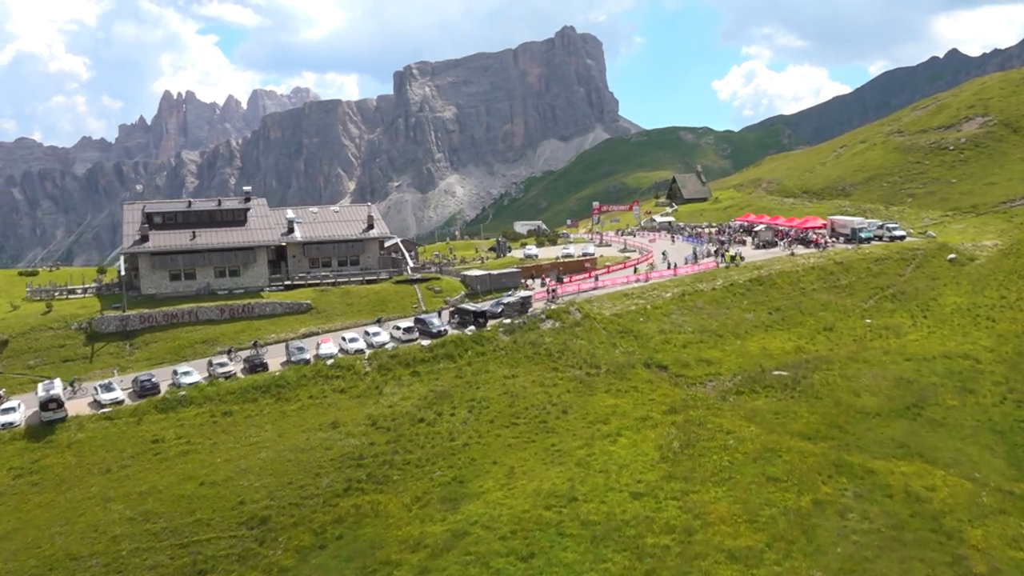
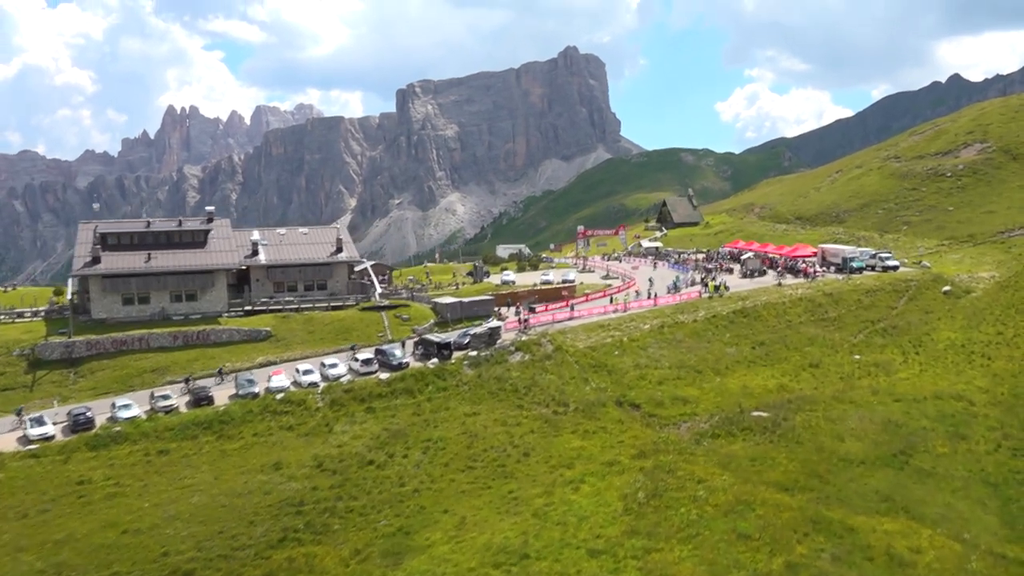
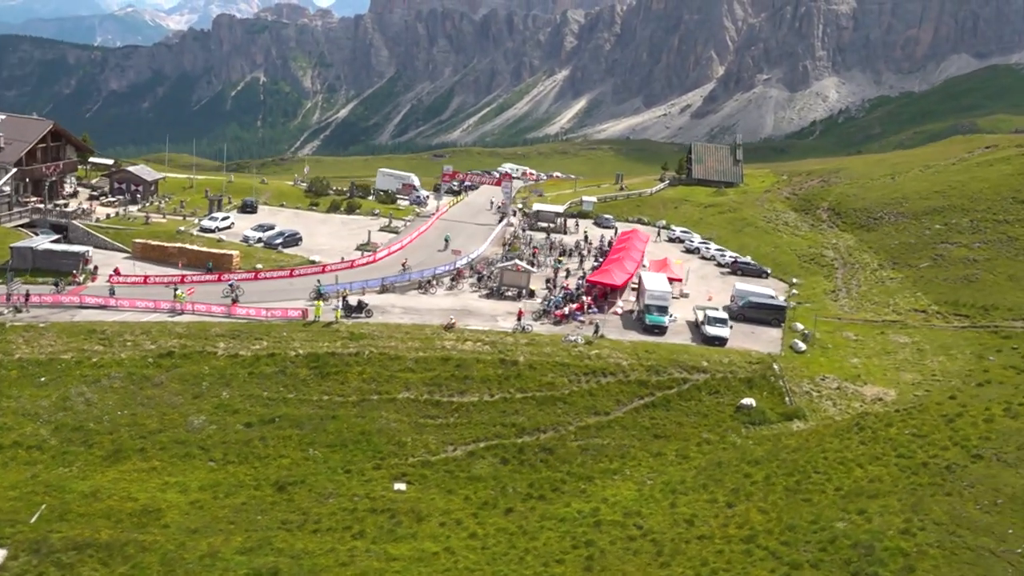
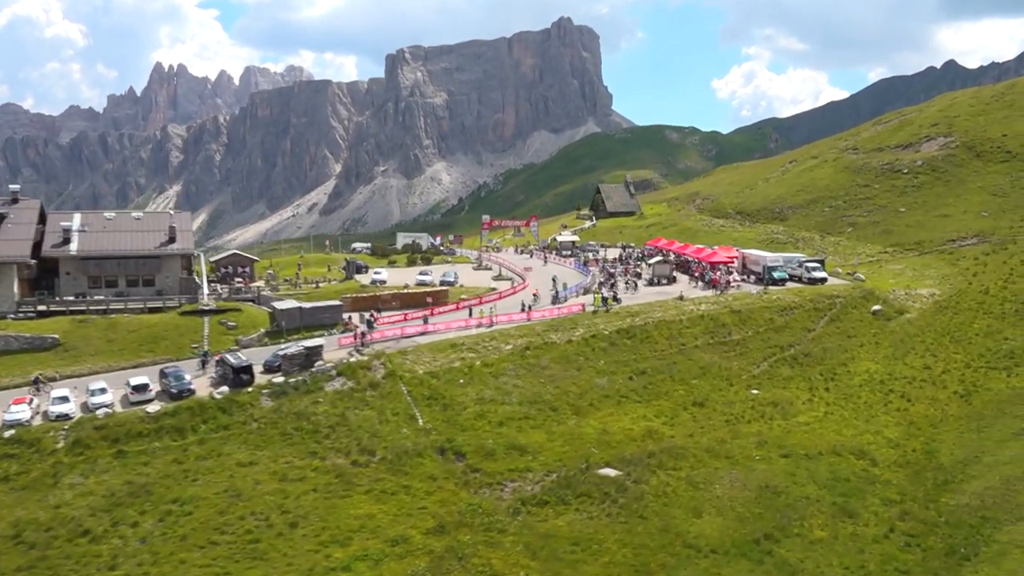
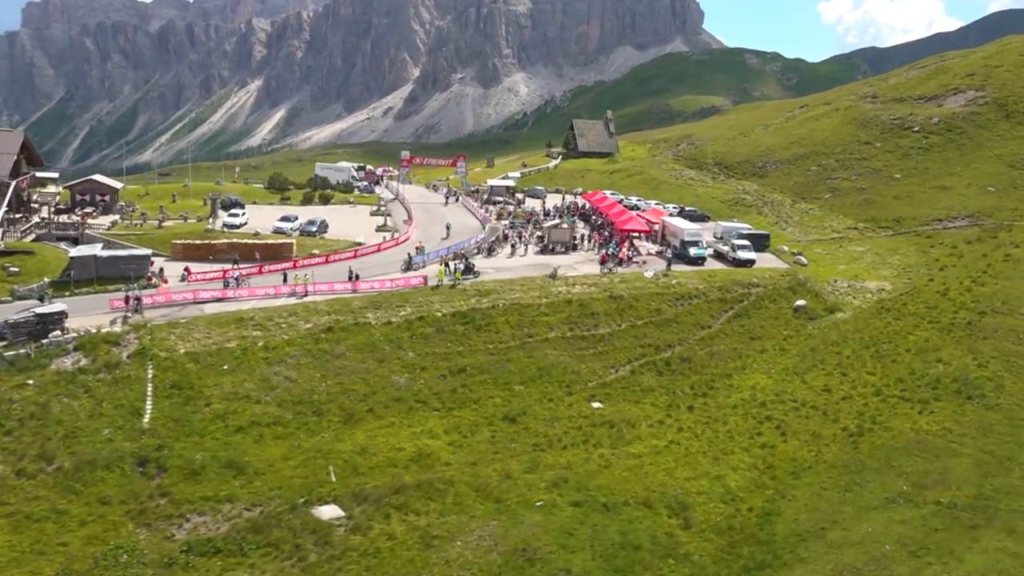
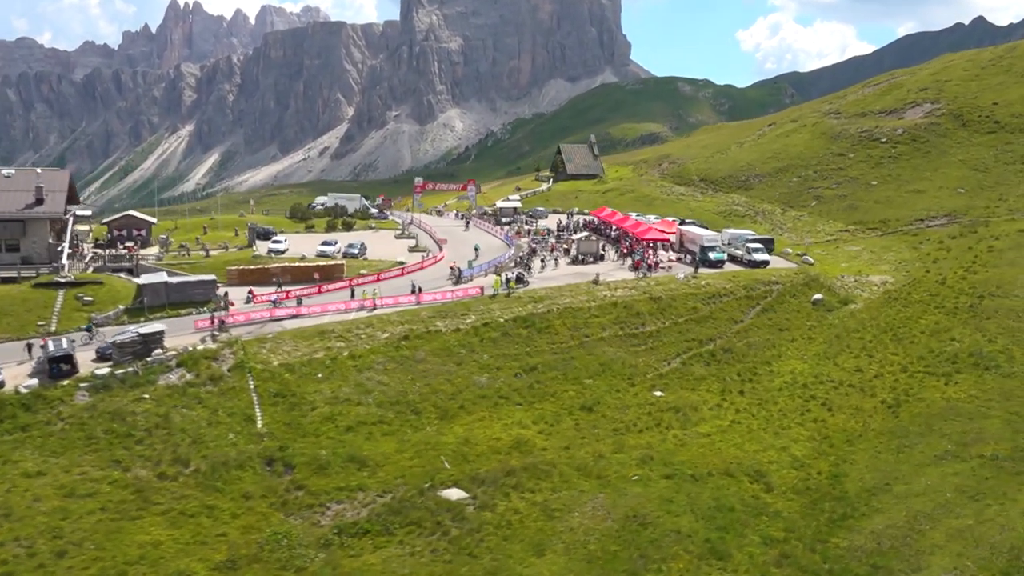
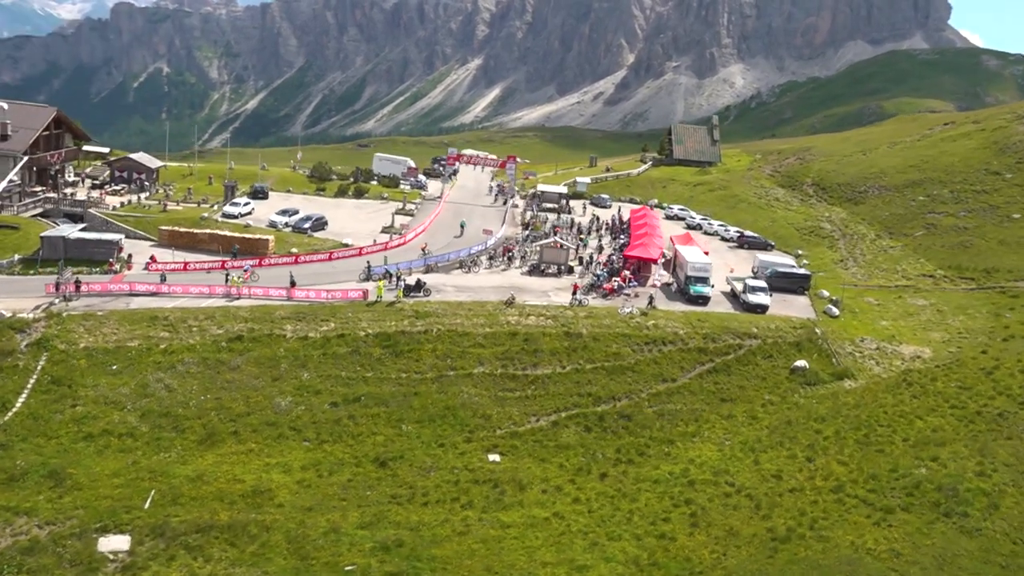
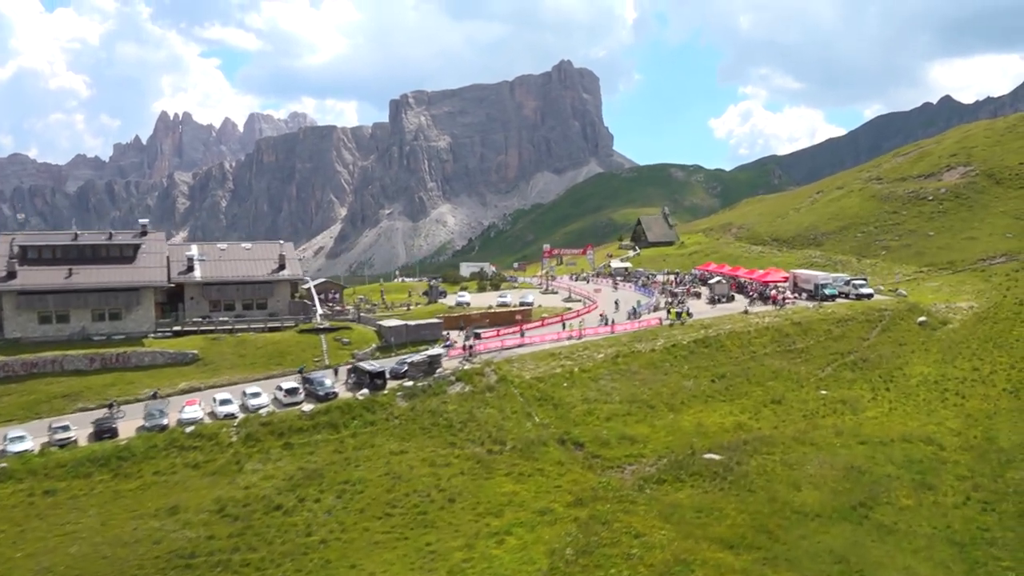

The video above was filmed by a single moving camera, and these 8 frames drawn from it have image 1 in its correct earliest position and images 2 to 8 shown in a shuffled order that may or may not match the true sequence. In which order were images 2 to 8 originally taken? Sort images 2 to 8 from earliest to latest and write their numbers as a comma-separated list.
2, 8, 4, 6, 5, 7, 3
